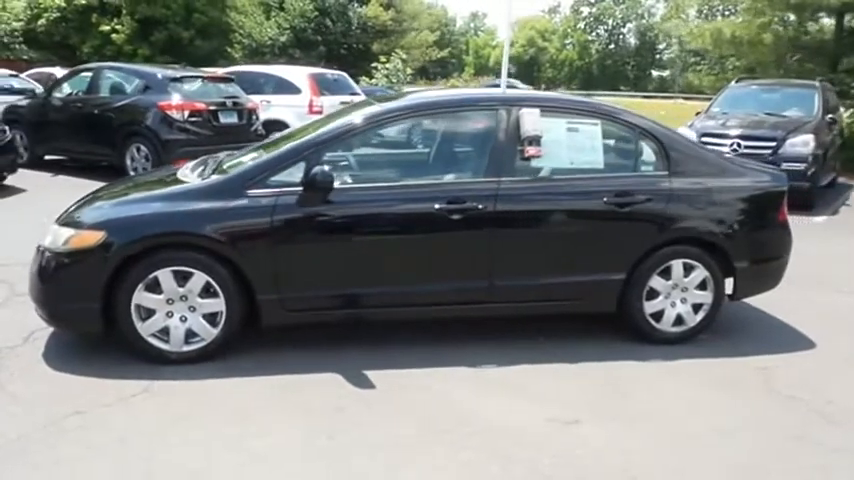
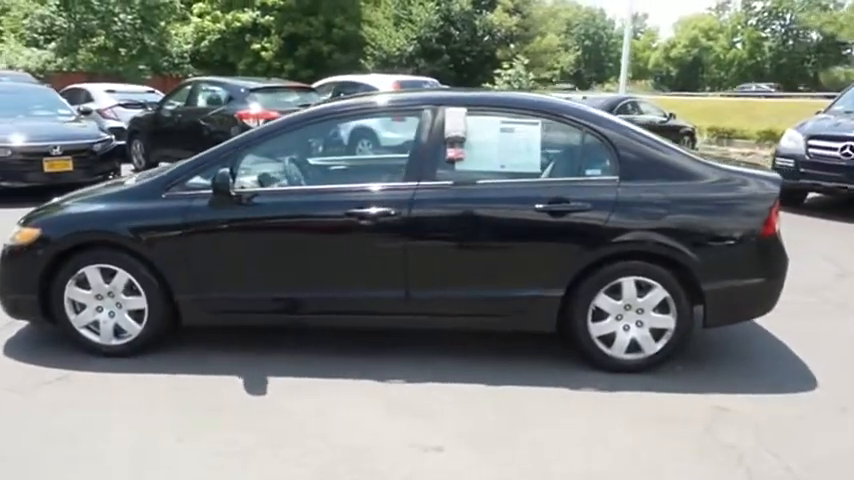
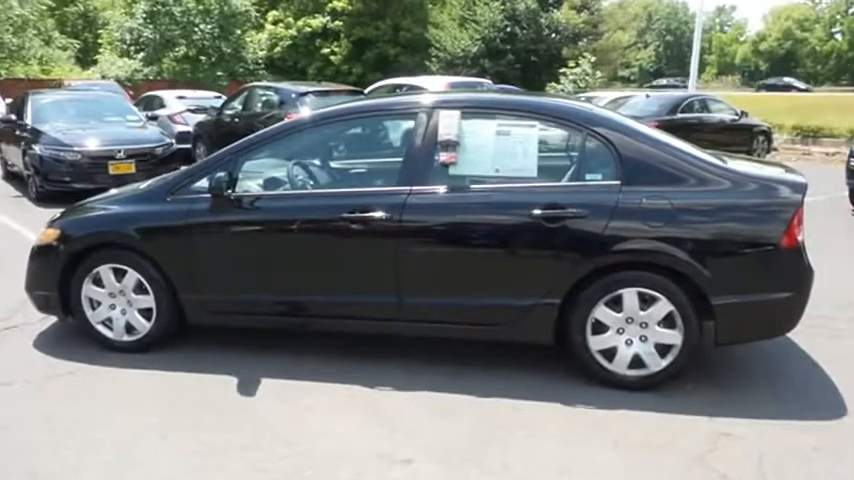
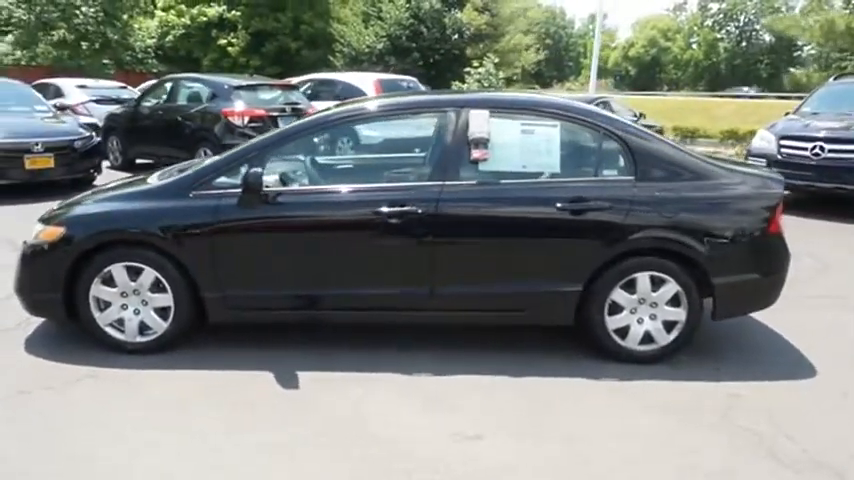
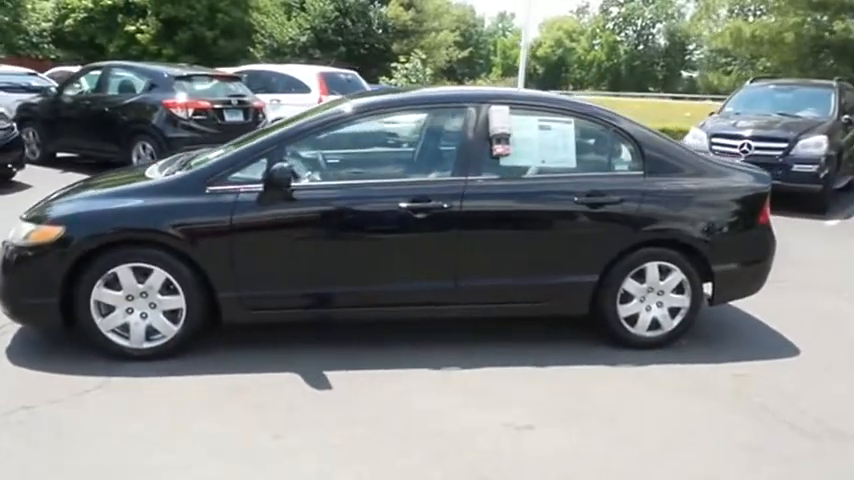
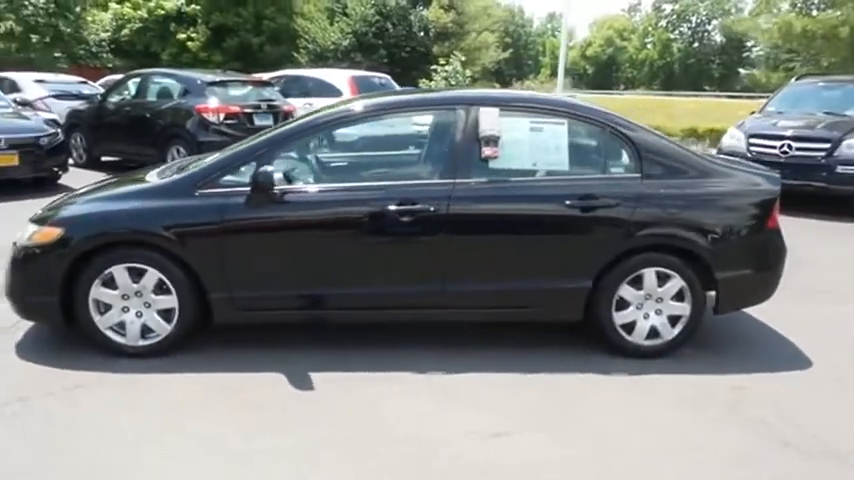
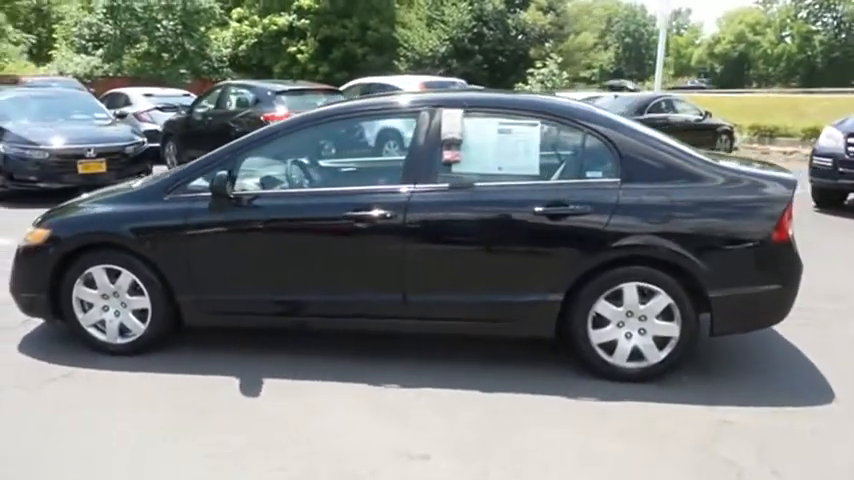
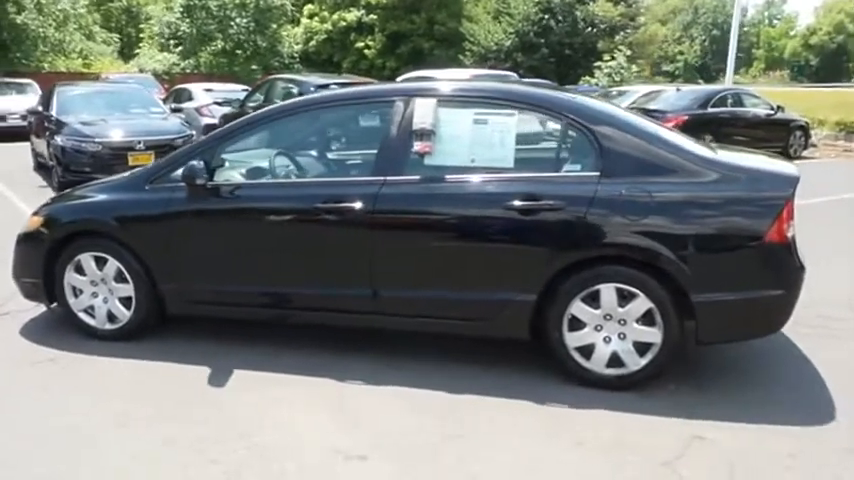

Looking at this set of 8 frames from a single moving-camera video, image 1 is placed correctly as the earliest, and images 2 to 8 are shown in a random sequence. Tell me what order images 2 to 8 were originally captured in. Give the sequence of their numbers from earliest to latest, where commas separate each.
5, 6, 4, 2, 7, 3, 8
